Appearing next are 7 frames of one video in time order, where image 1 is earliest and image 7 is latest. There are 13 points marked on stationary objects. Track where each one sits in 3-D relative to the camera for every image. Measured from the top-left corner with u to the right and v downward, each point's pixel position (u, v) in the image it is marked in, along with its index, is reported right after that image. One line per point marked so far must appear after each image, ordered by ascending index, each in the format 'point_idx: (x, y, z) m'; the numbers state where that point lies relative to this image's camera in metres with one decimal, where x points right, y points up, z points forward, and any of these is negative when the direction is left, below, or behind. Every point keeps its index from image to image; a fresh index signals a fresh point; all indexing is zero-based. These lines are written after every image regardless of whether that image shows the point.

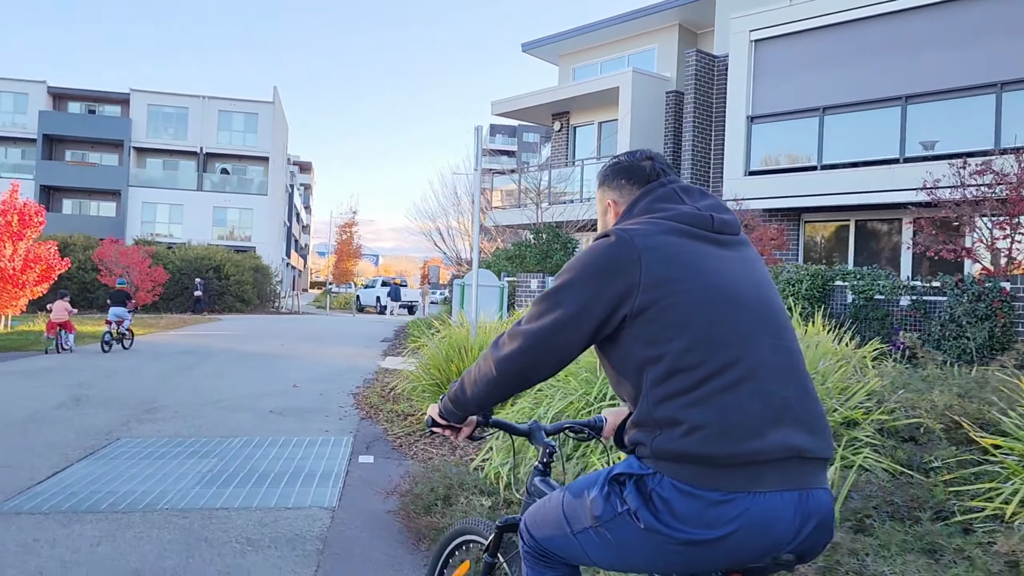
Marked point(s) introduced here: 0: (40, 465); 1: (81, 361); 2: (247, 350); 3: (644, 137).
0: (-3.5, -1.3, +6.1) m
1: (-7.1, -1.2, +13.6) m
2: (-5.2, -1.2, +16.2) m
3: (+2.9, +3.4, +18.4) m
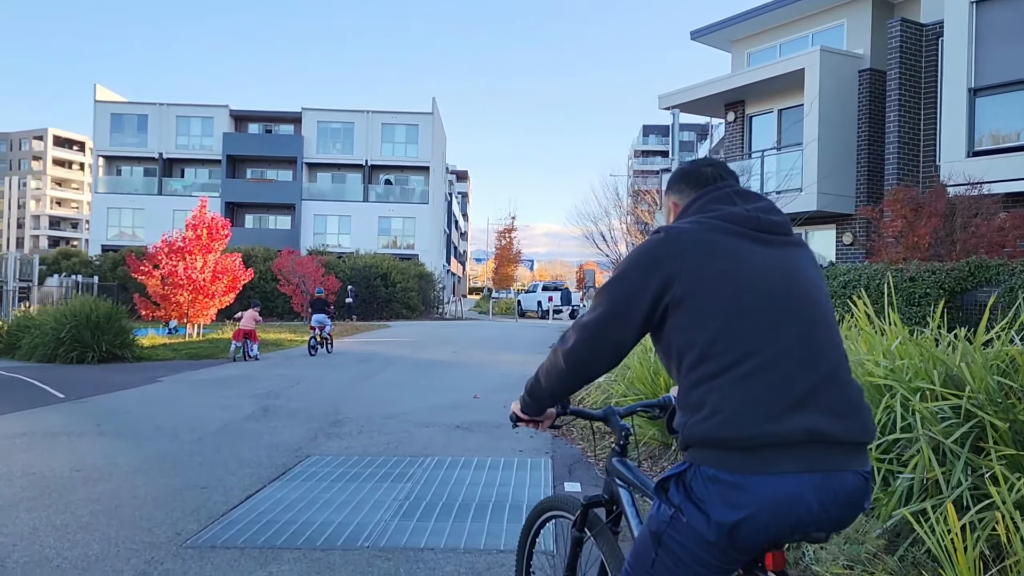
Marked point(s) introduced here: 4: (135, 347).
0: (-1.9, -1.4, +5.7) m
1: (-4.1, -1.4, +13.8) m
2: (-1.8, -1.4, +16.0) m
3: (+6.6, +3.4, +16.7) m
4: (-7.8, -1.3, +17.0) m
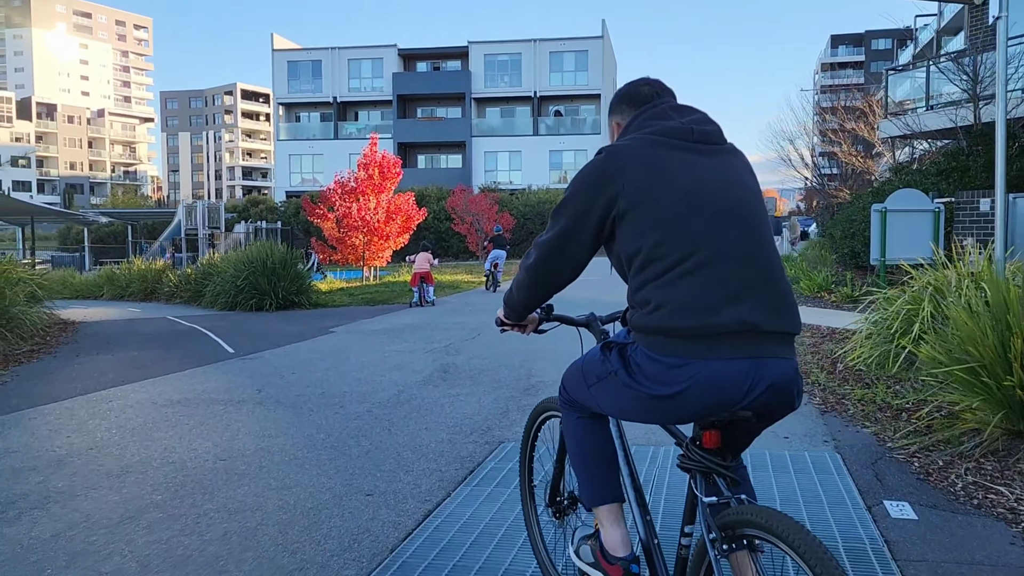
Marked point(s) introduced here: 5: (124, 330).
0: (-0.5, -1.1, +4.2) m
1: (-1.0, -0.4, +12.5) m
2: (+1.7, -0.2, +14.3) m
3: (+9.8, +4.7, +12.9) m
4: (-4.0, -0.1, +16.5) m
5: (-6.0, -0.6, +12.7) m
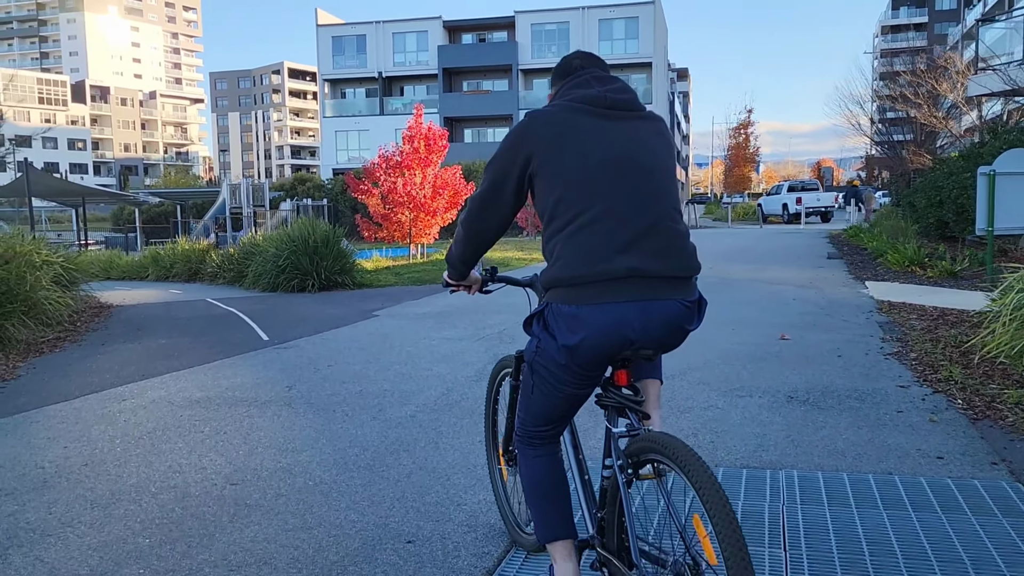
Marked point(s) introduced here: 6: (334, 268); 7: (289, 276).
0: (-0.2, -1.0, +3.2) m
1: (-0.2, -0.1, +11.6) m
2: (+2.6, +0.2, +13.1) m
3: (+10.6, +5.1, +11.1) m
4: (-2.9, +0.3, +15.6) m
5: (-5.2, -0.4, +12.1) m
6: (-3.3, +0.4, +15.3) m
7: (-4.1, +0.2, +15.2) m
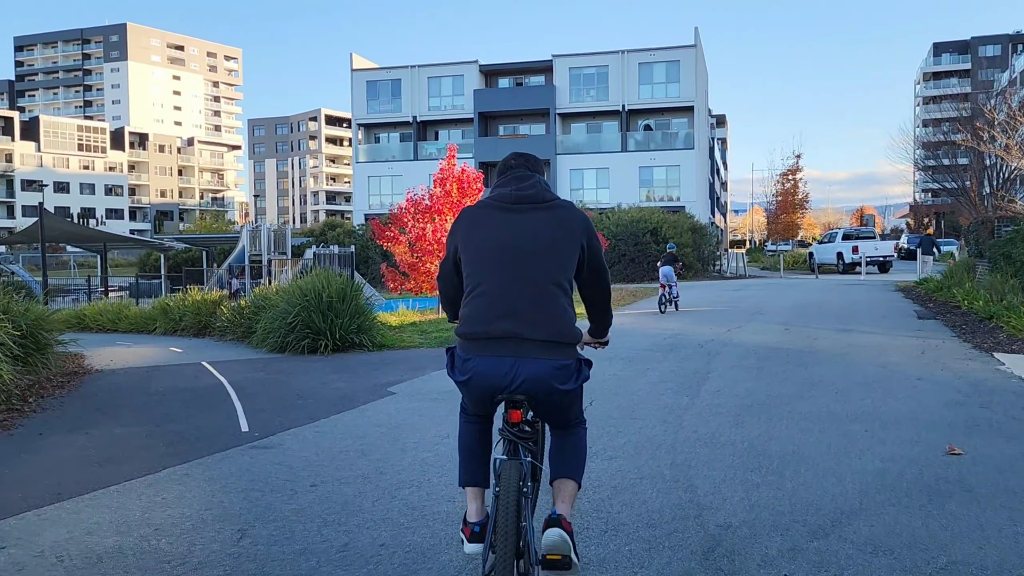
0: (0.0, -1.3, +1.2) m
1: (+0.3, -0.9, +9.5) m
2: (+3.2, -0.7, +11.0) m
3: (+11.1, +4.3, +8.9) m
4: (-2.3, -0.7, +13.7) m
5: (-4.6, -1.2, +10.2) m
6: (-2.6, -0.6, +13.4) m
7: (-3.4, -0.7, +13.3) m
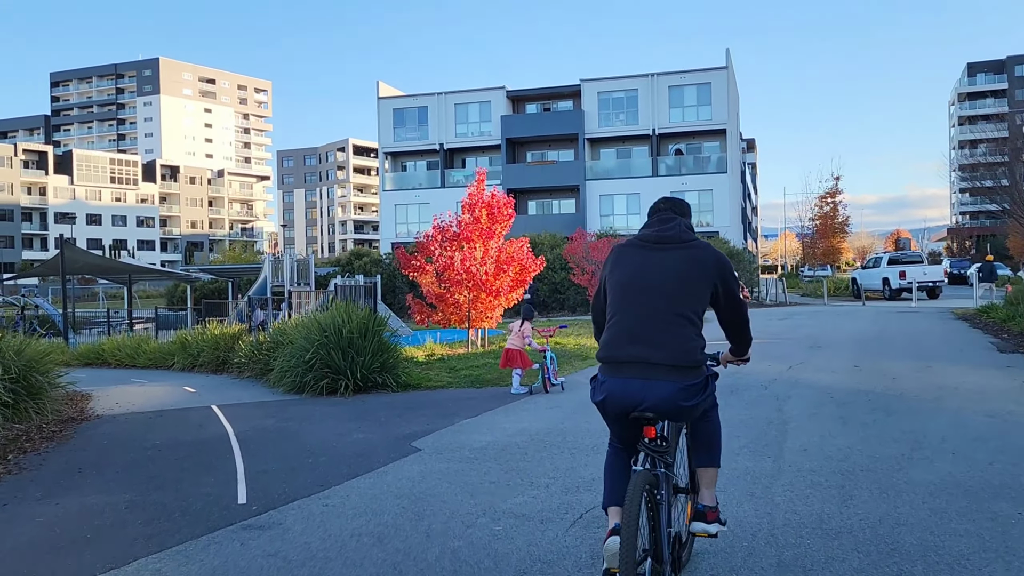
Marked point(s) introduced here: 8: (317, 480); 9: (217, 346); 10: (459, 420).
0: (+0.1, -1.4, 0.0) m
1: (+0.7, -1.3, +8.3) m
2: (+3.7, -1.1, +9.7) m
3: (+11.5, +4.0, +7.5) m
4: (-1.7, -1.3, +12.6) m
5: (-4.2, -1.6, +9.1) m
6: (-2.1, -1.1, +12.3) m
7: (-2.9, -1.3, +12.2) m
8: (-1.5, -1.5, +6.3) m
9: (-6.6, -1.3, +18.4) m
10: (-0.5, -1.4, +8.8) m
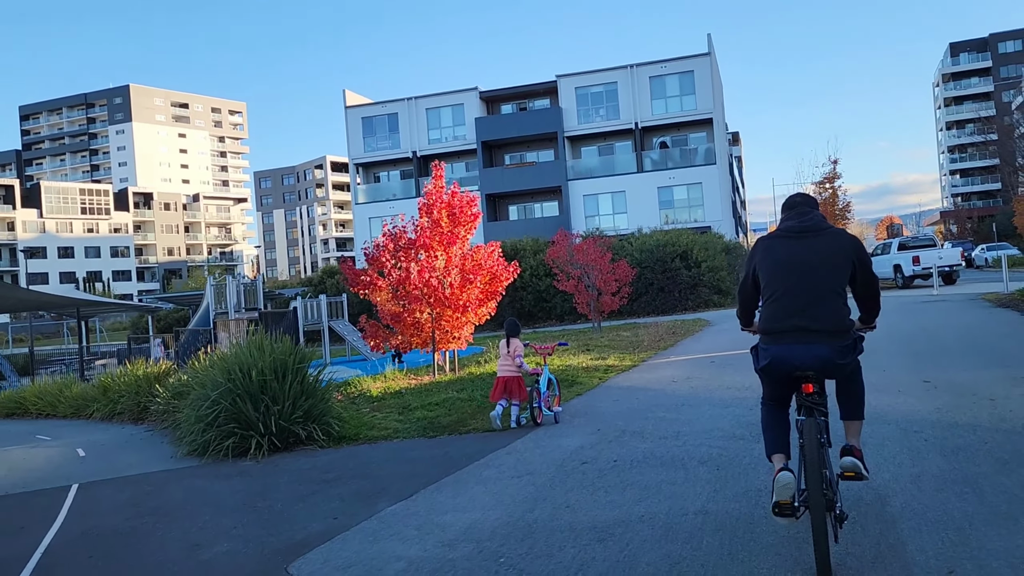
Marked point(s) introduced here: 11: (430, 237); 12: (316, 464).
0: (-0.1, -1.5, -2.8) m
1: (+0.3, -1.4, +5.5) m
2: (+3.3, -1.1, +6.9) m
3: (+10.8, +4.5, +4.9) m
4: (-2.1, -1.5, +9.8) m
5: (-4.5, -2.0, +6.3) m
6: (-2.5, -1.4, +9.5) m
7: (-3.3, -1.6, +9.4) m
8: (-1.8, -1.7, +3.5) m
9: (-7.0, -1.9, +15.5) m
10: (-0.9, -1.6, +5.9) m
11: (-1.4, +0.9, +14.5) m
12: (-2.0, -1.8, +8.2) m
